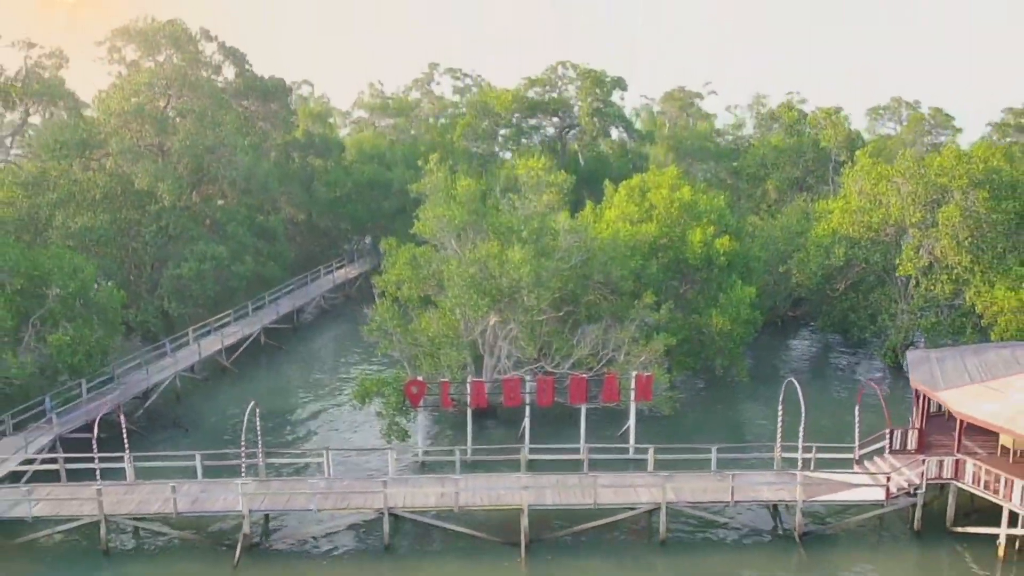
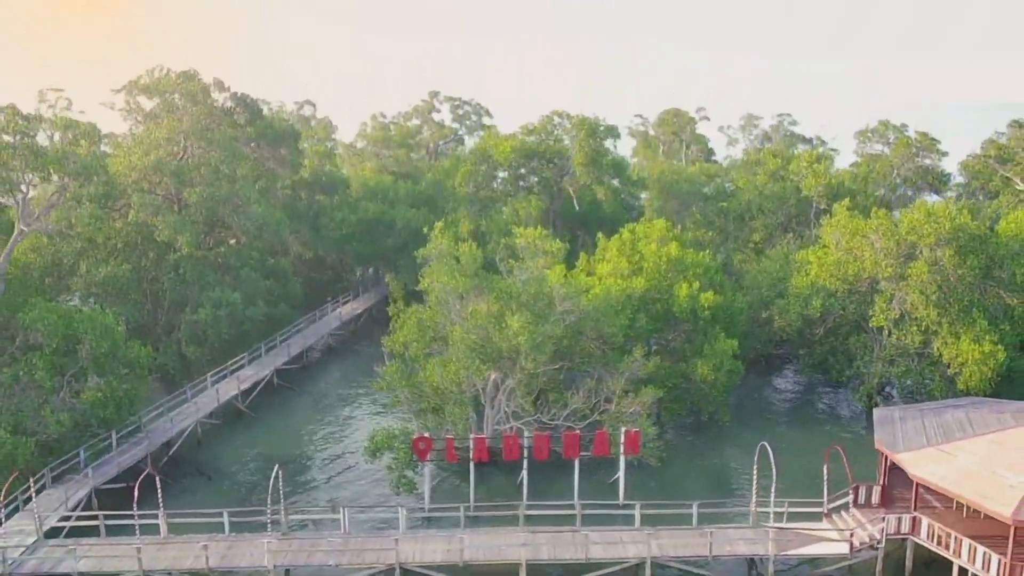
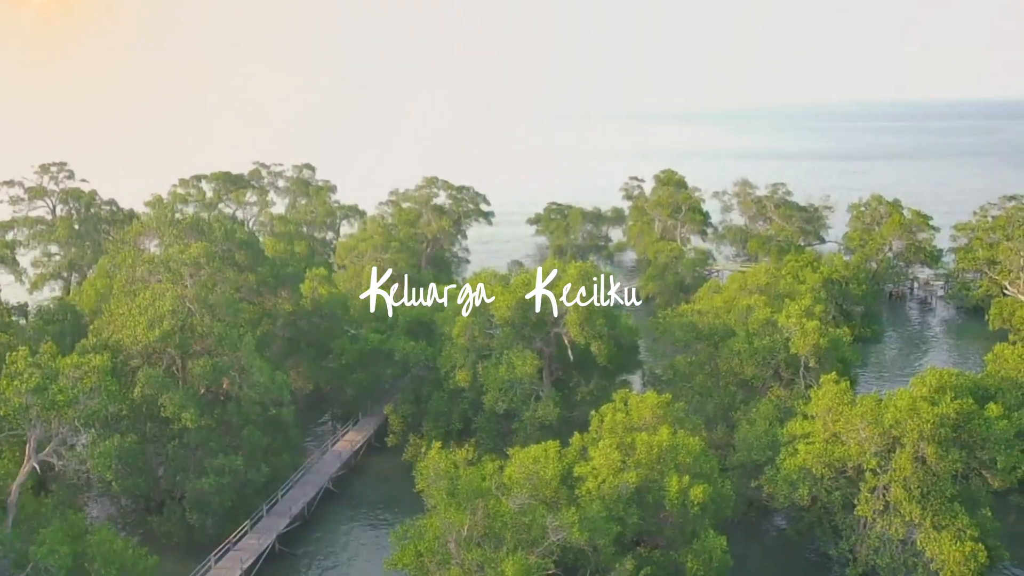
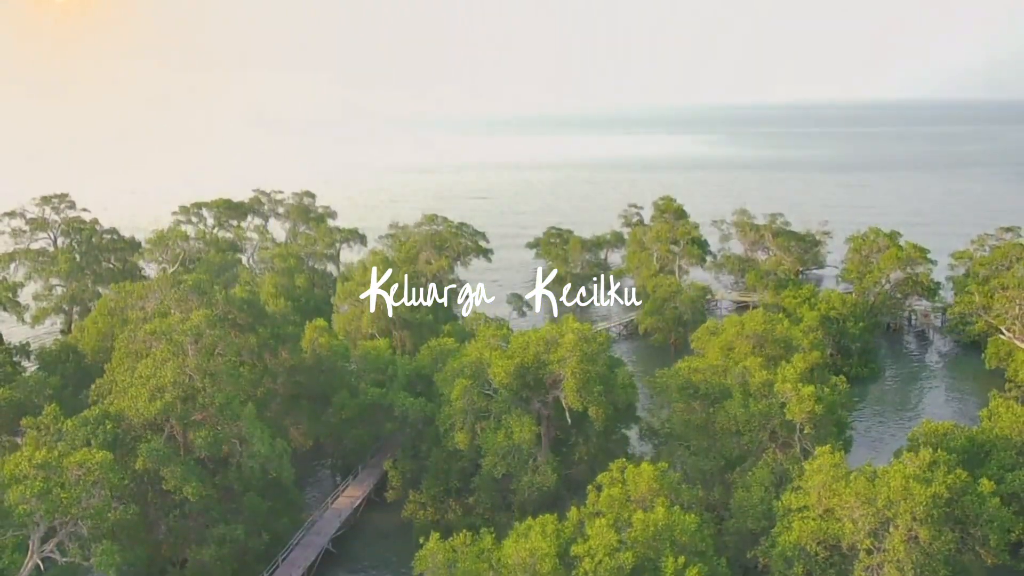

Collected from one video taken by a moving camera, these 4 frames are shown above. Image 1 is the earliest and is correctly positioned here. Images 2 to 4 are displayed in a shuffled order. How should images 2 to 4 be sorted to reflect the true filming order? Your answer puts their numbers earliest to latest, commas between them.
2, 3, 4
